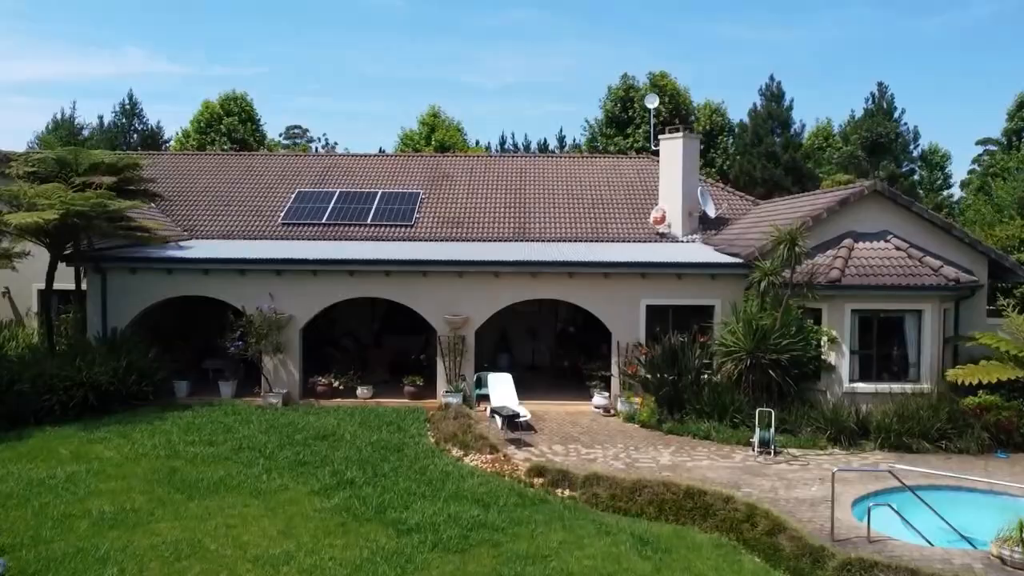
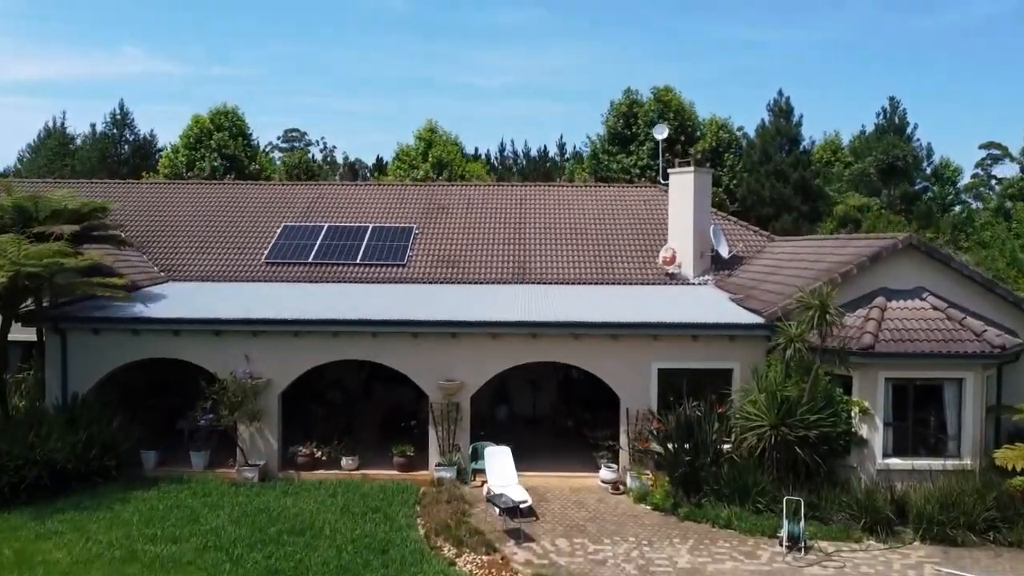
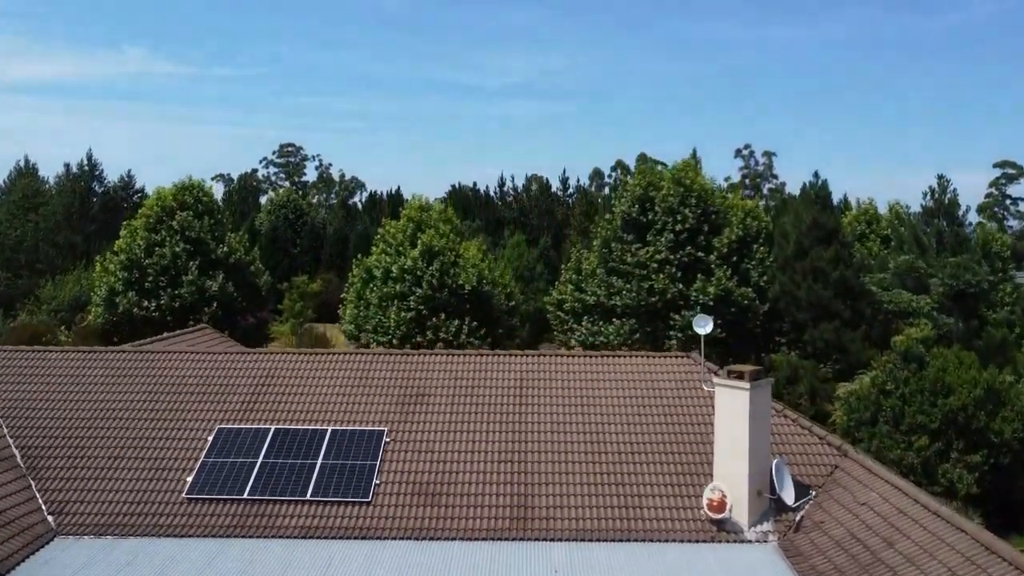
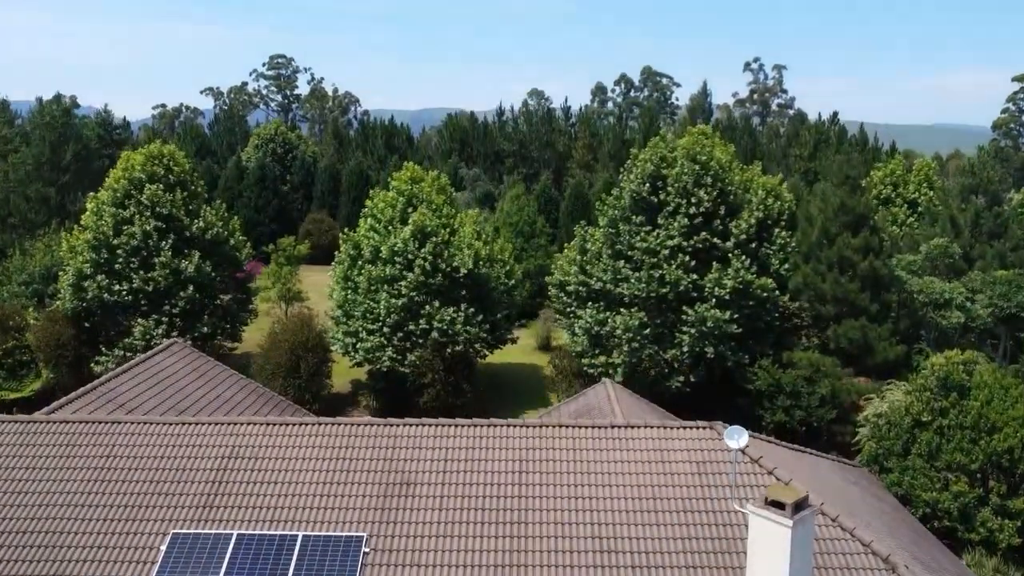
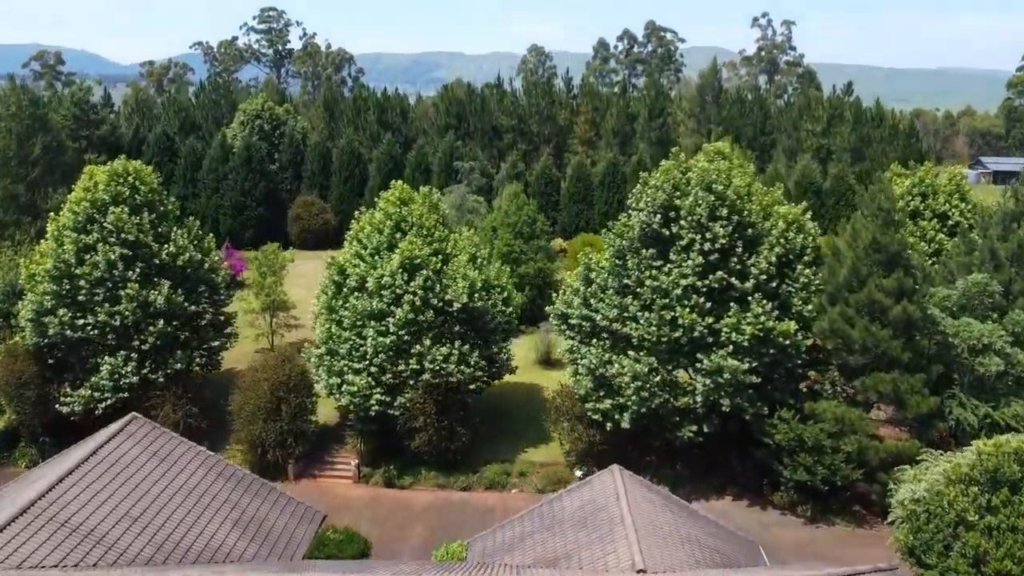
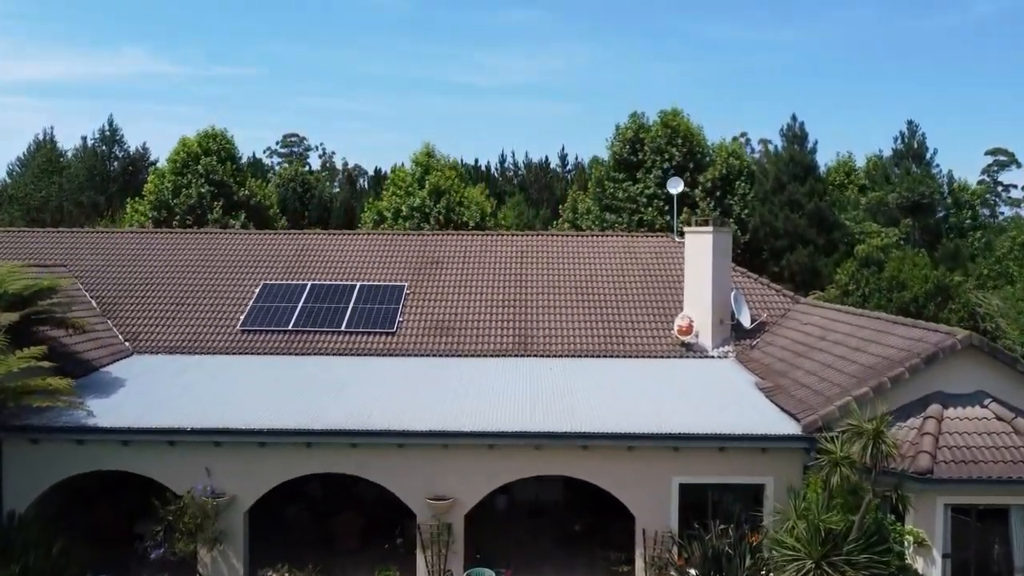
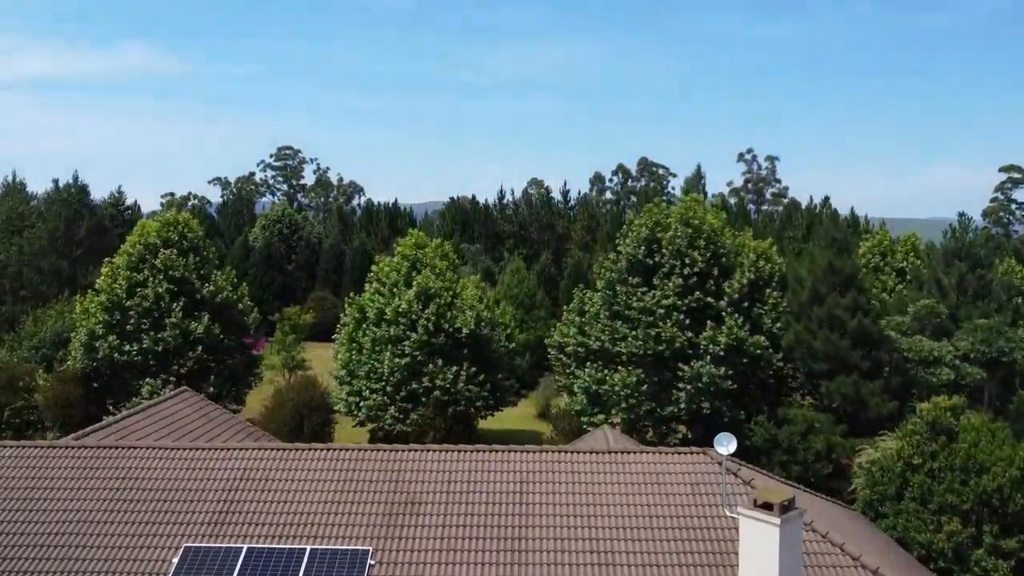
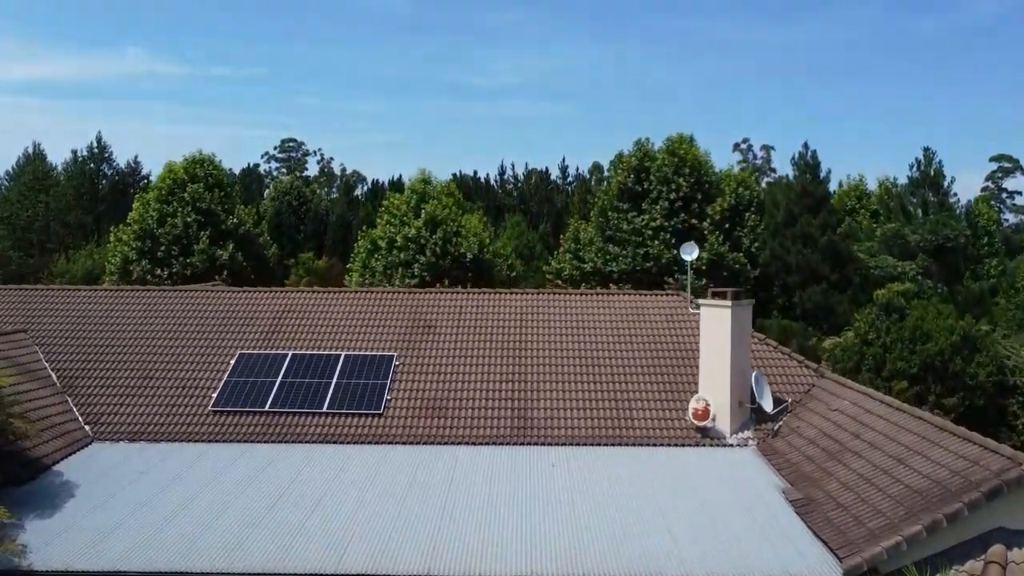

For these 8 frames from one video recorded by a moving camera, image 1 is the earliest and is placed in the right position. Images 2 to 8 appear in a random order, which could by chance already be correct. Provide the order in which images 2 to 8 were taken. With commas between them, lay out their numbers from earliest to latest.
2, 6, 8, 3, 7, 4, 5
